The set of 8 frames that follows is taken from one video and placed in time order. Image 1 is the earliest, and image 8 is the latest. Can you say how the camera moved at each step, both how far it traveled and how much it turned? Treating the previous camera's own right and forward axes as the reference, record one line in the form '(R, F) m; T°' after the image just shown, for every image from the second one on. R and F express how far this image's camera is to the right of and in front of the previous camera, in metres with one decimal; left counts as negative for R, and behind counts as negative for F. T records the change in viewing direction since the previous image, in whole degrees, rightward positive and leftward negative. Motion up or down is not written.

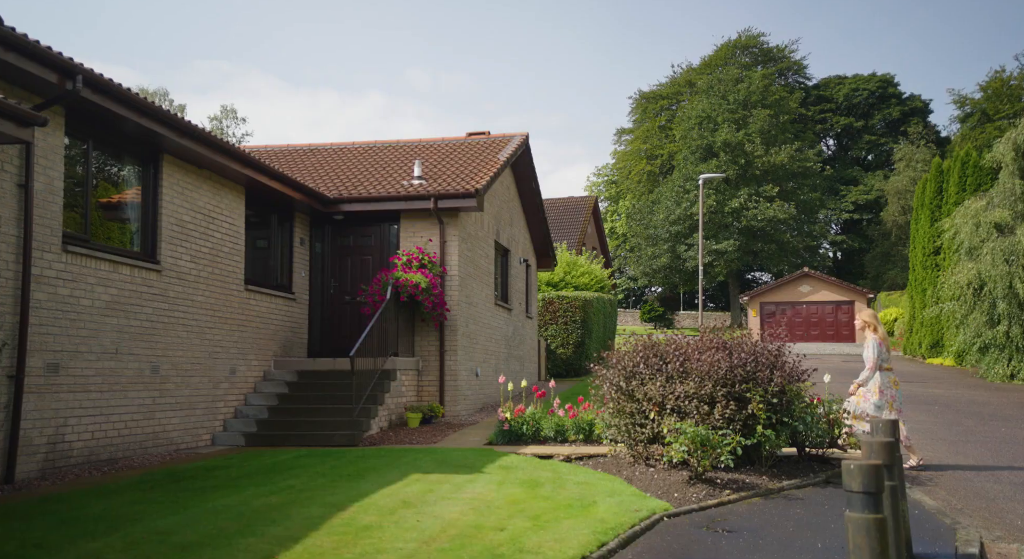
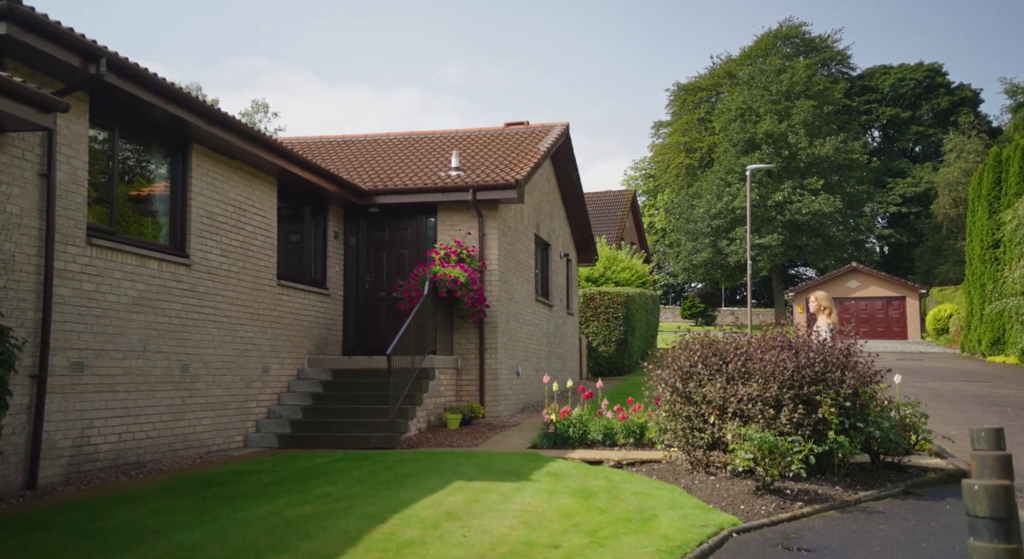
(-0.1, +0.6) m; -2°
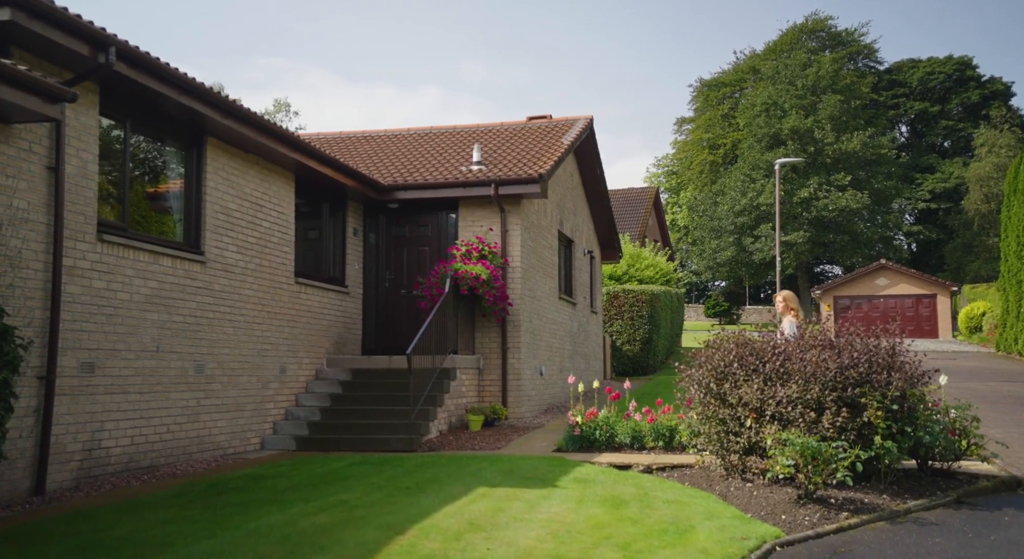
(0.0, +0.4) m; -1°
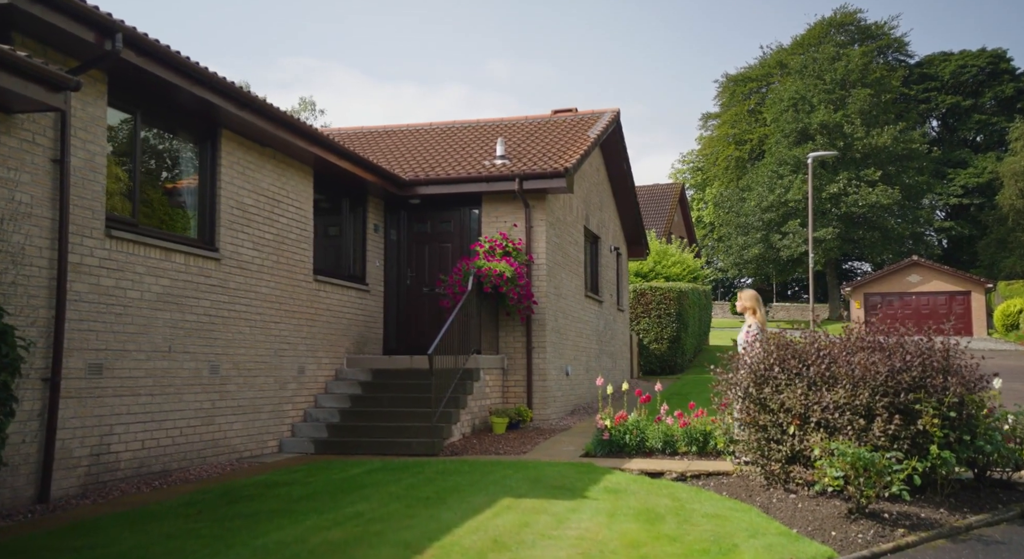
(0.0, +0.4) m; -1°
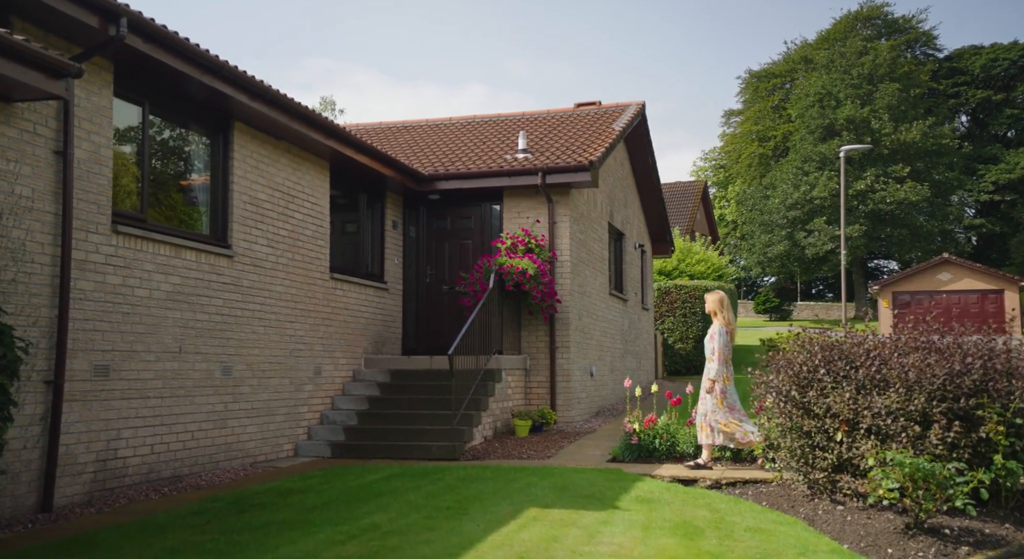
(0.0, +0.4) m; -1°
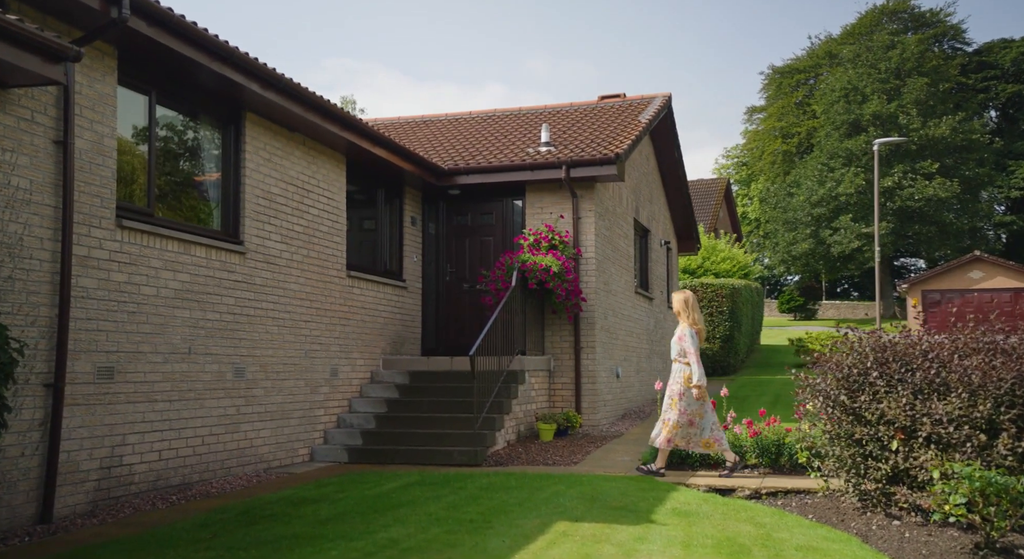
(-0.1, +0.5) m; -1°
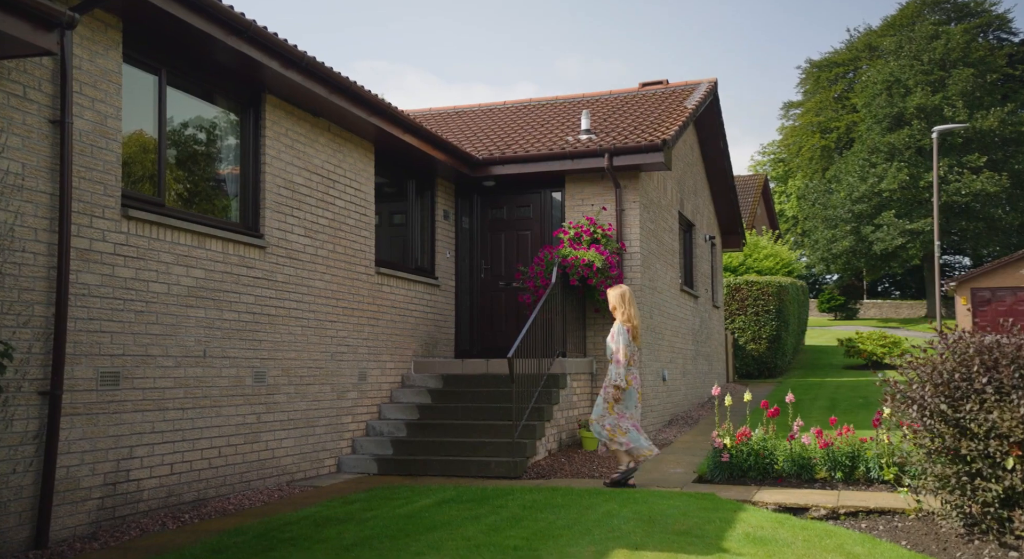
(-0.1, +0.8) m; -2°
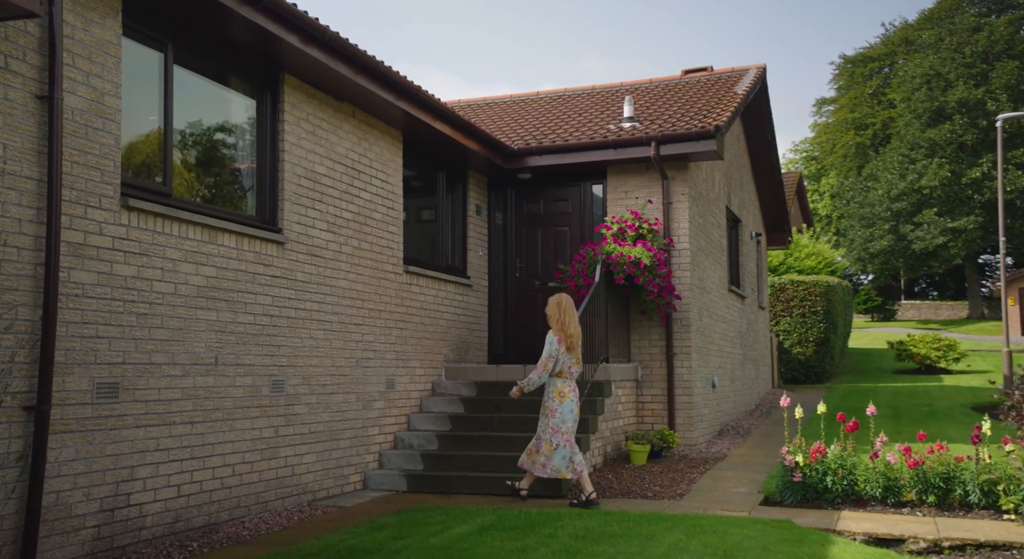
(-0.2, +0.9) m; -1°
